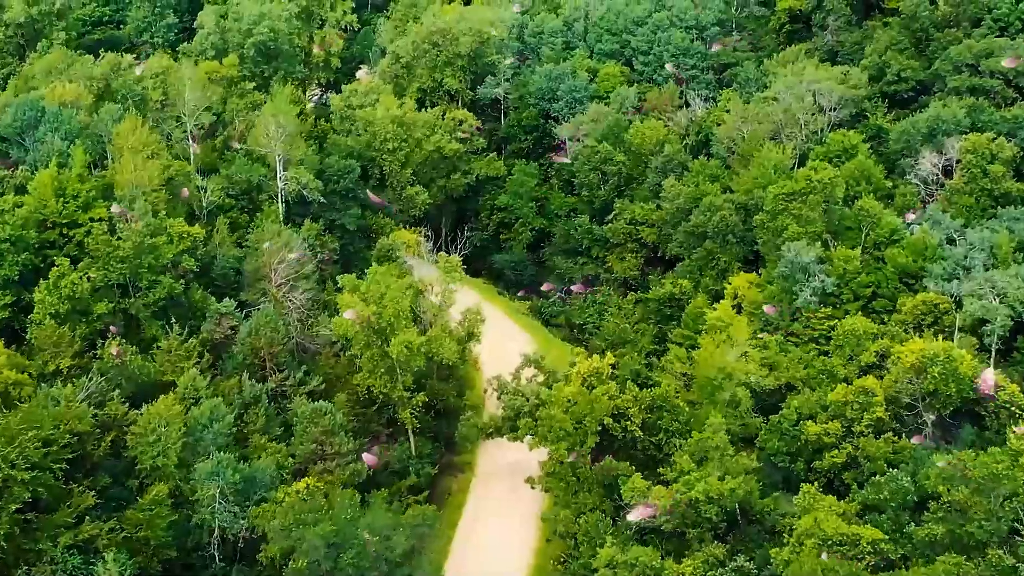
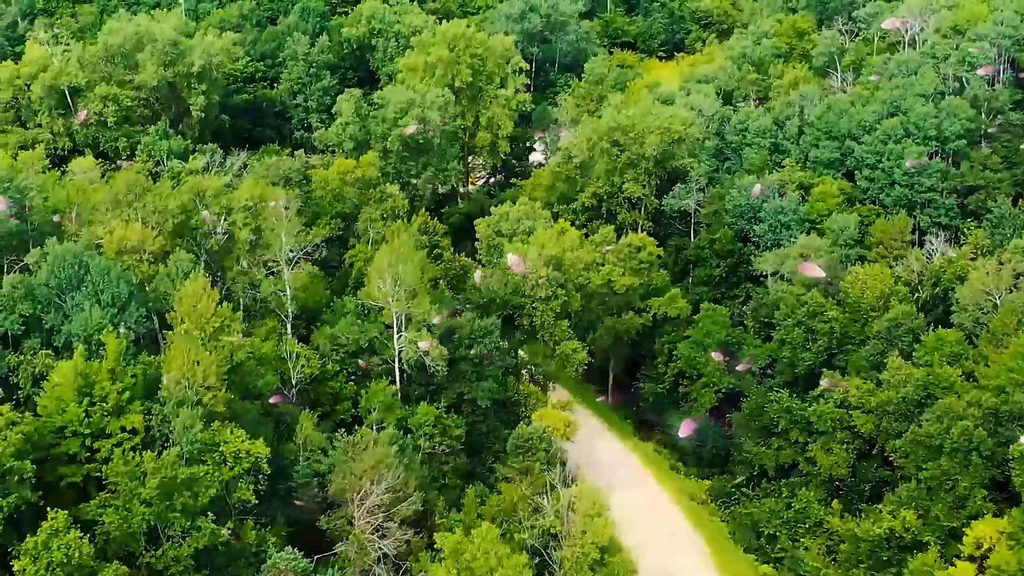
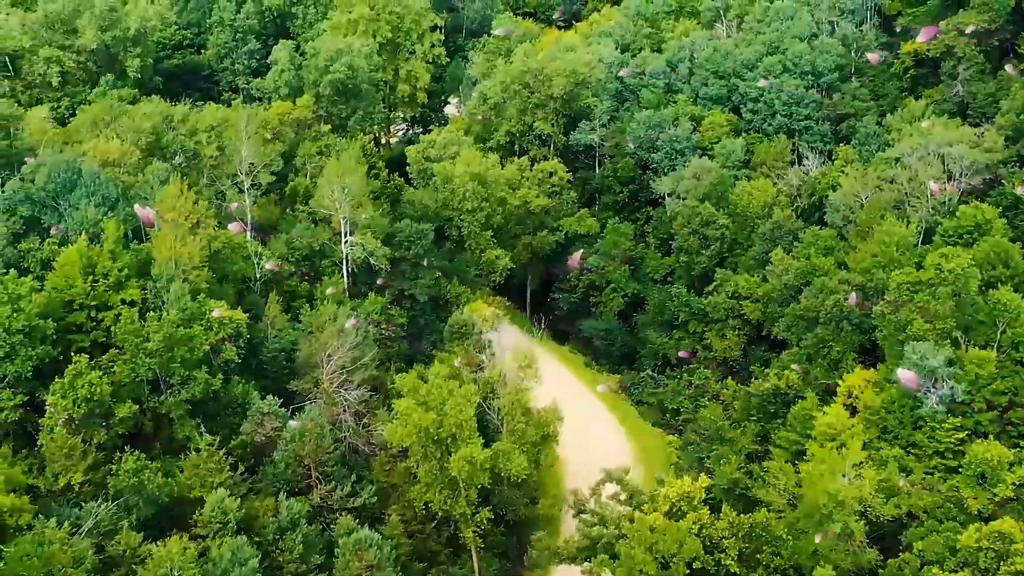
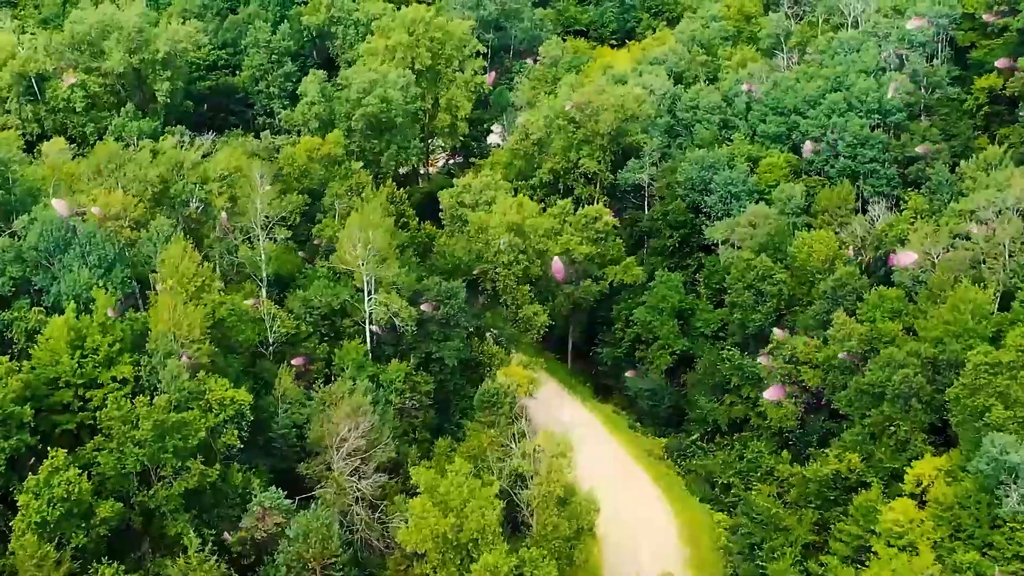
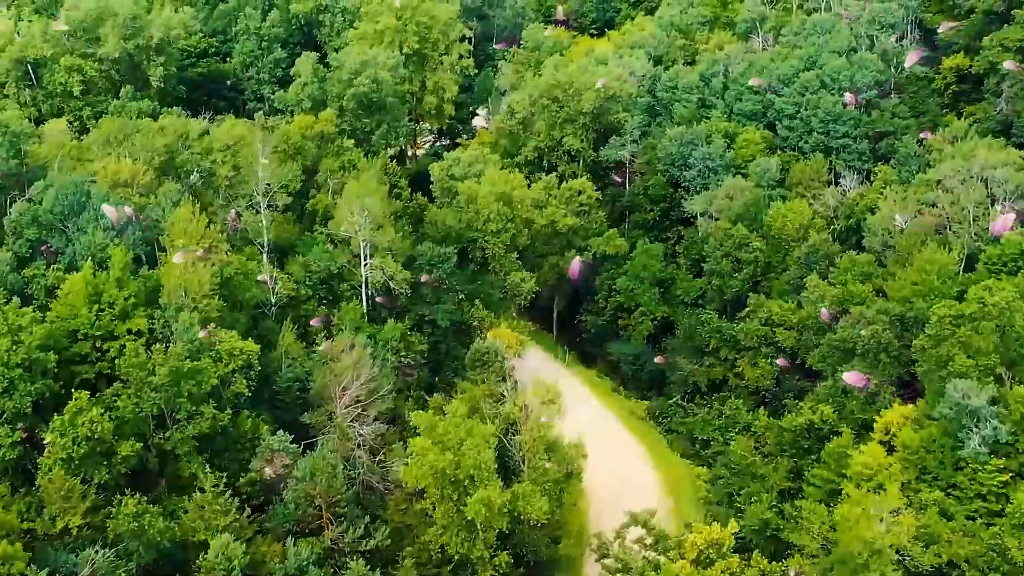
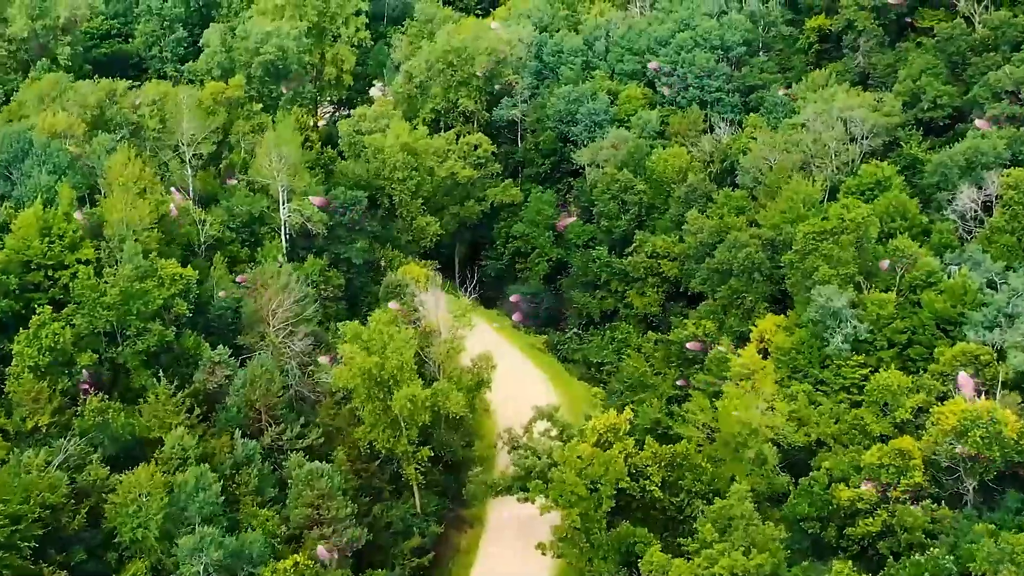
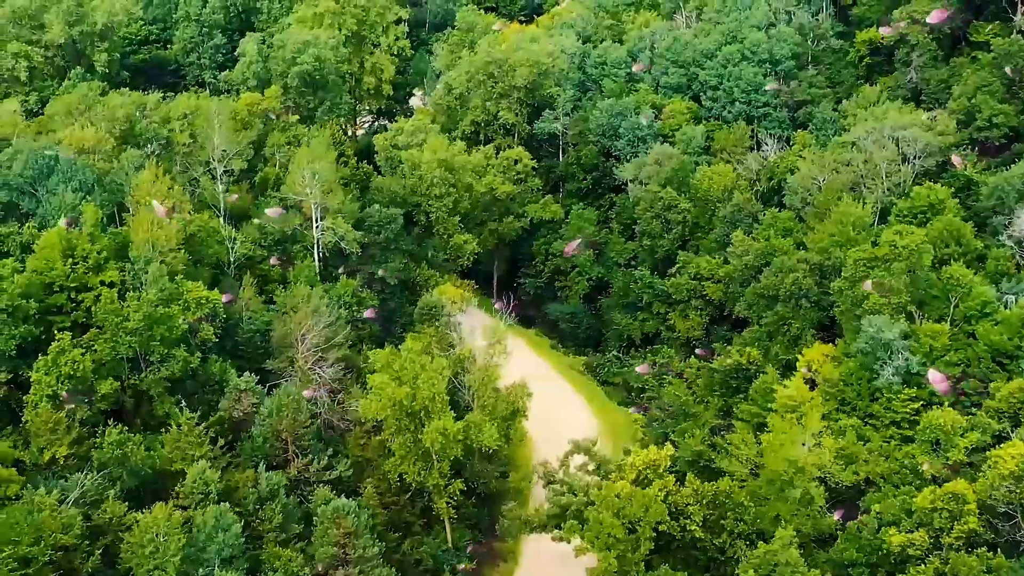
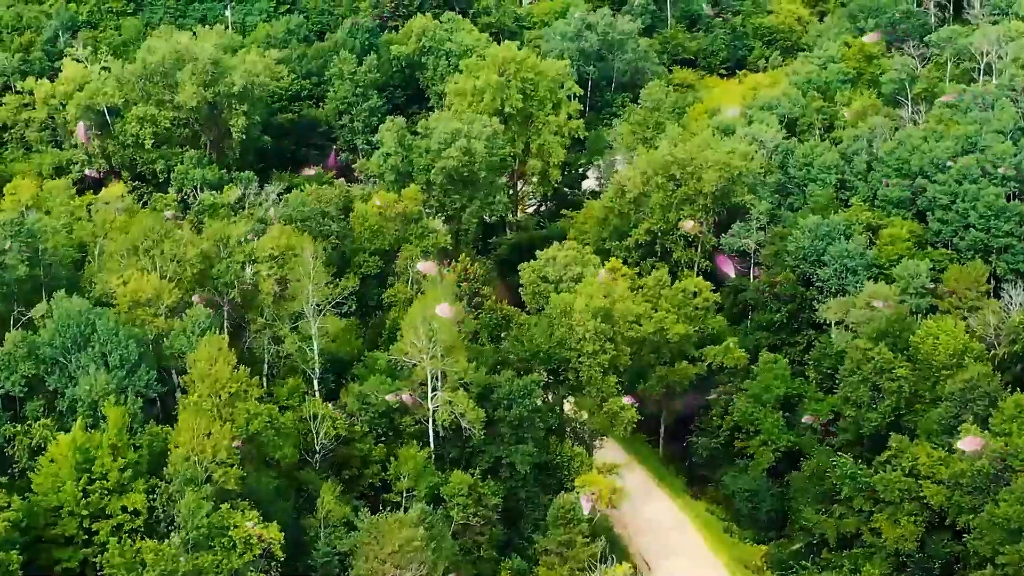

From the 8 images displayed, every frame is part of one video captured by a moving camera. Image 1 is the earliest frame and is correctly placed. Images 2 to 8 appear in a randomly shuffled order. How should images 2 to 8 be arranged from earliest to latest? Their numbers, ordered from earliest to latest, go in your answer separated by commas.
6, 7, 3, 5, 4, 2, 8
